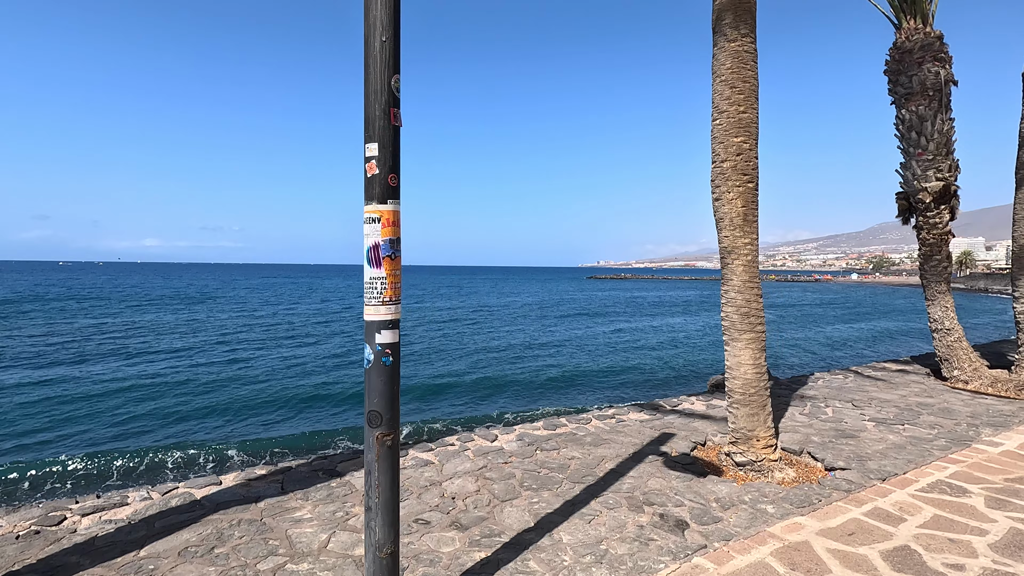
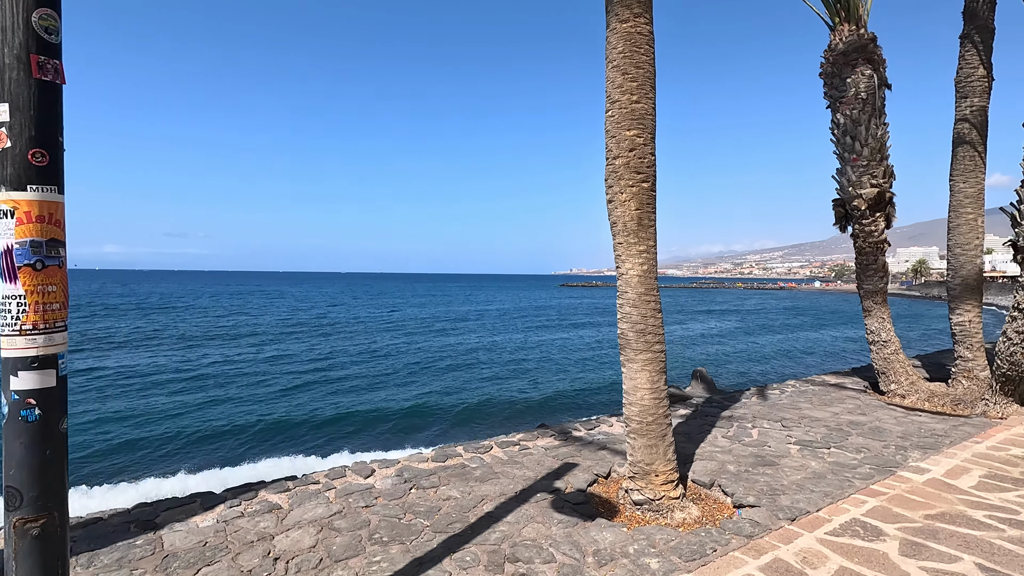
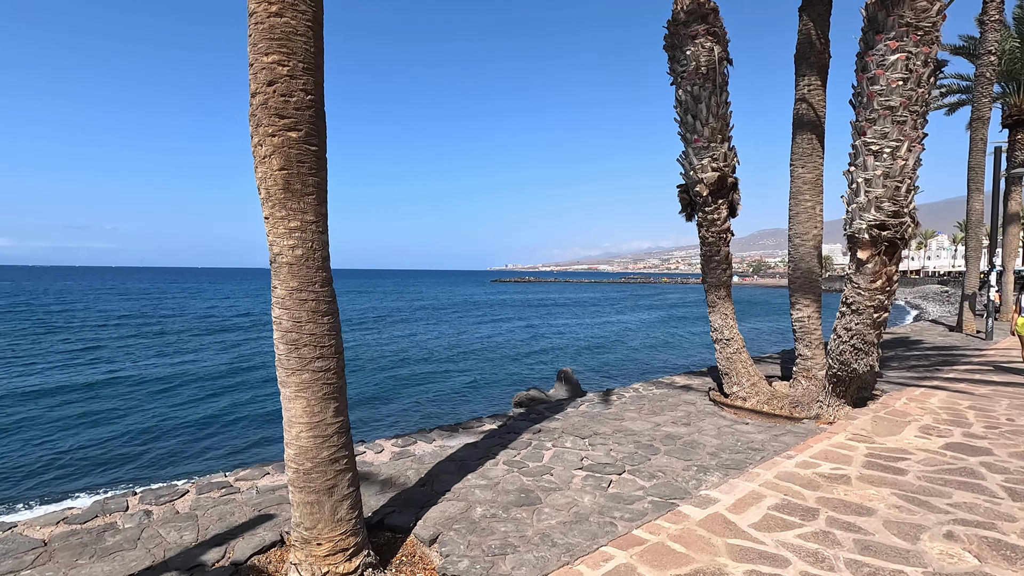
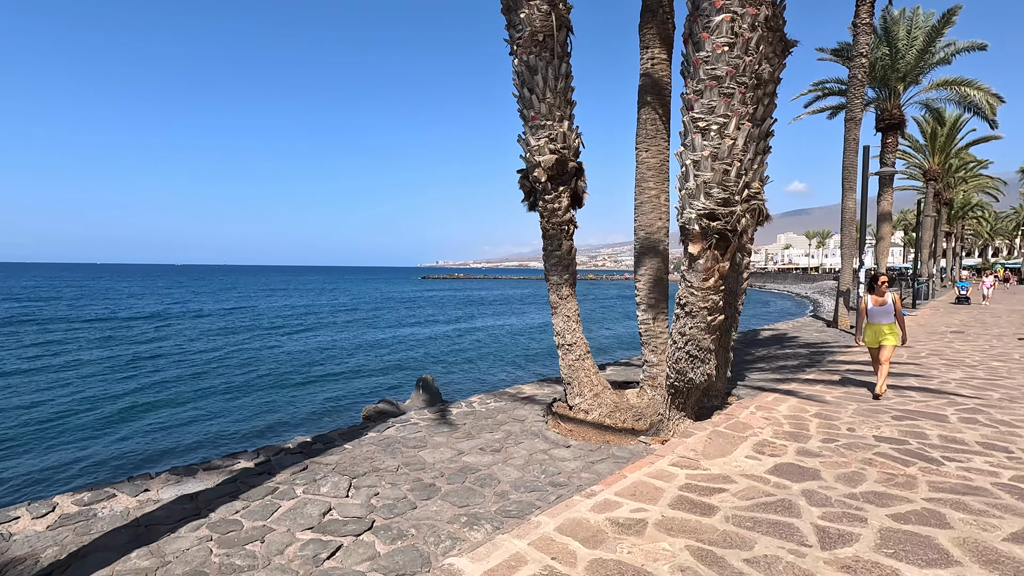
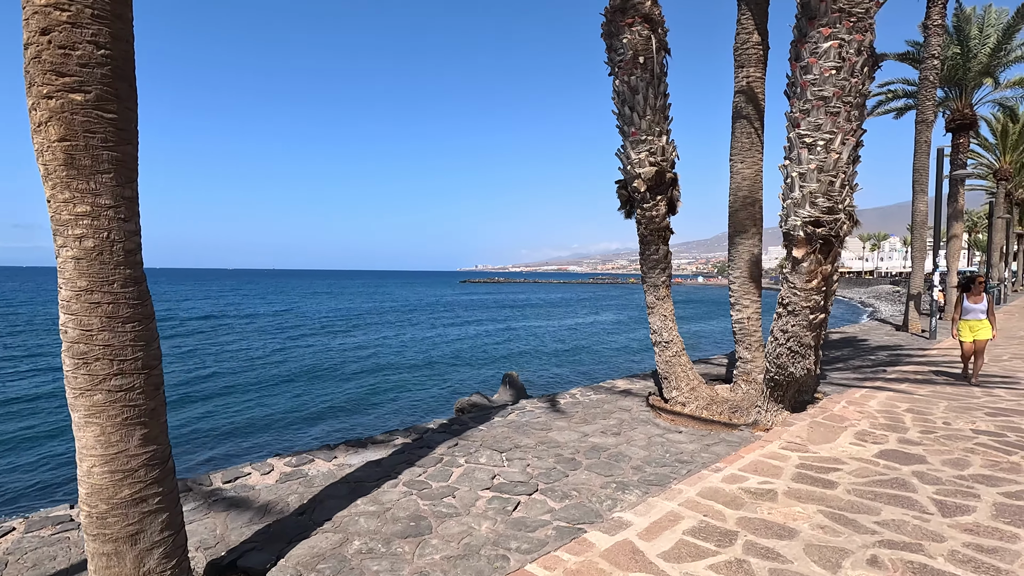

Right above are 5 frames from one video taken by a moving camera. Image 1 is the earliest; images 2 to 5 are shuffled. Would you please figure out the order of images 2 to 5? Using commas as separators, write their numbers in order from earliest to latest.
2, 3, 5, 4
